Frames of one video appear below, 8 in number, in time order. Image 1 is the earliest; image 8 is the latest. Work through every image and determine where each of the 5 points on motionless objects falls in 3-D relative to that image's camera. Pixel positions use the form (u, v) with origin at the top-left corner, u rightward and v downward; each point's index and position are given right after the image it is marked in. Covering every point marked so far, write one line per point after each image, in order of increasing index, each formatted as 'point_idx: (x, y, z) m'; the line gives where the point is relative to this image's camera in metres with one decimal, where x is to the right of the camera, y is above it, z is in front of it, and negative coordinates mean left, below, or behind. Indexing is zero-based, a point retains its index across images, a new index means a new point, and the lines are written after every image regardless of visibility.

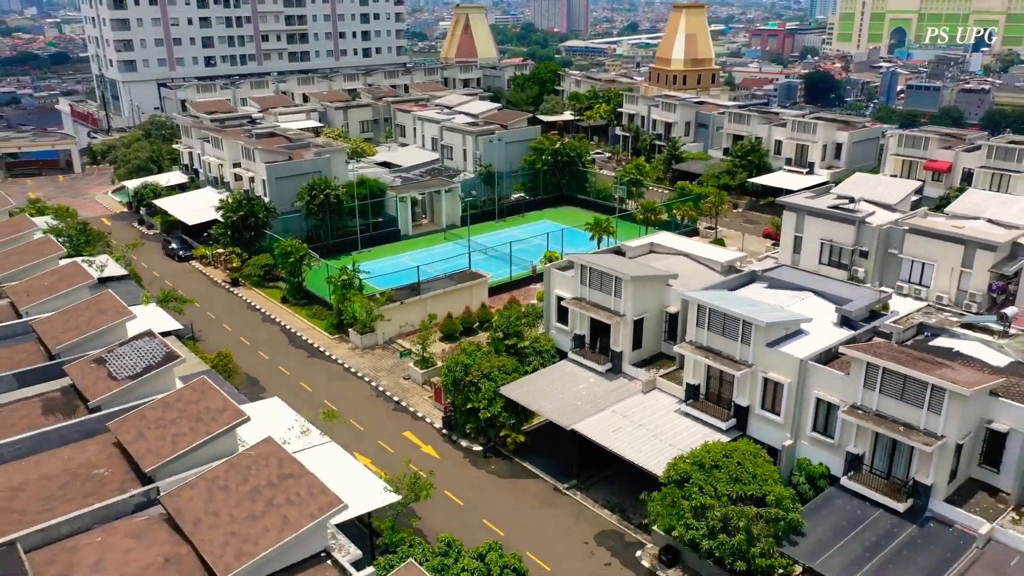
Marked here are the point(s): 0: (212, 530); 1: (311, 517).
0: (-6.7, -5.3, +16.3) m
1: (-4.7, -5.0, +16.3) m
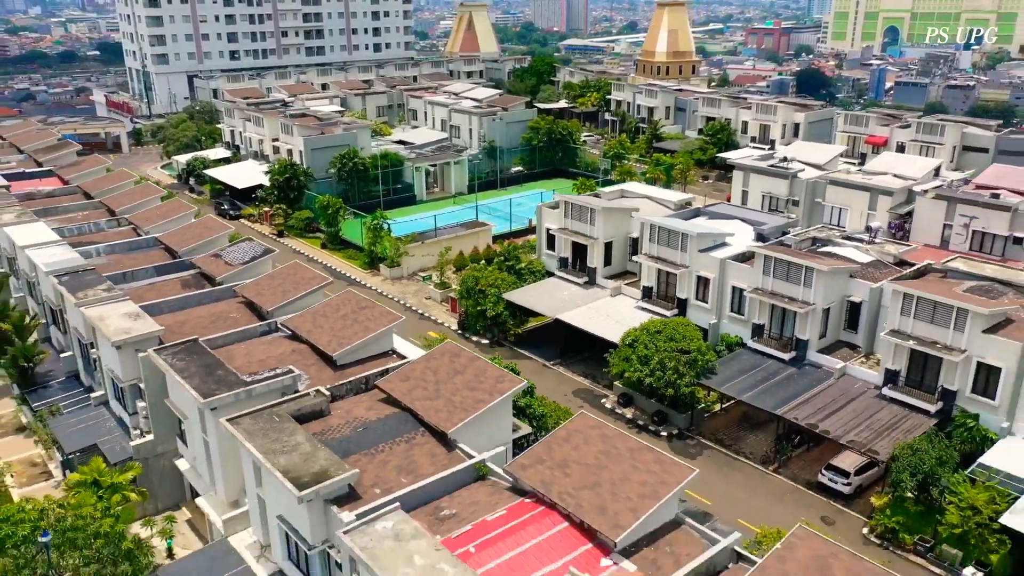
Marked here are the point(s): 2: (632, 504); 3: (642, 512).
0: (-6.7, -1.5, +25.5) m
1: (-4.7, -1.2, +25.5) m
2: (+2.8, -5.1, +17.2) m
3: (+3.0, -5.2, +17.0) m
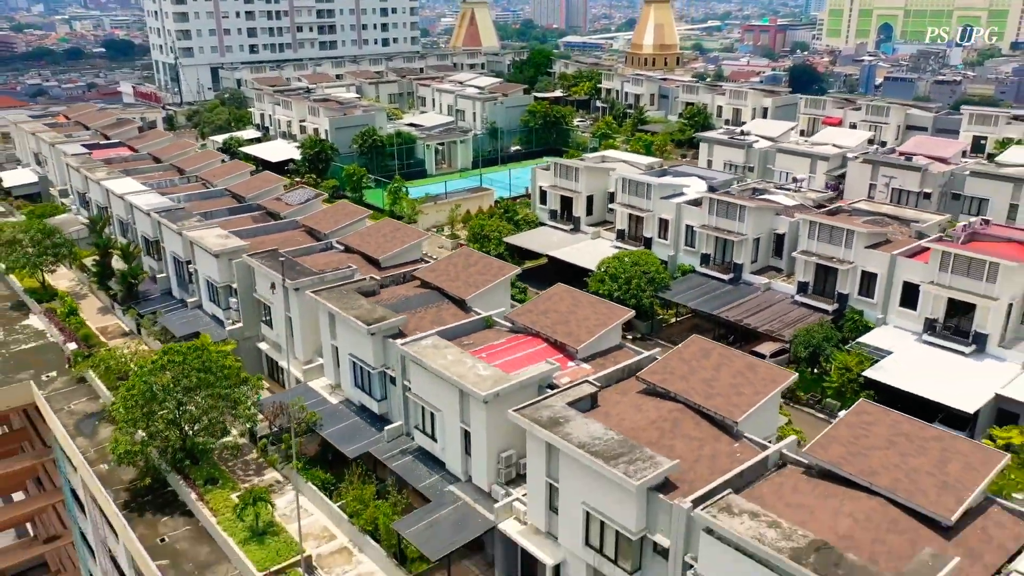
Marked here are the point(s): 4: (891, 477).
0: (-6.8, +2.1, +34.1) m
1: (-4.8, +2.4, +34.2) m
2: (+2.8, -1.5, +25.9) m
3: (+3.0, -1.6, +25.6) m
4: (+9.6, -4.7, +18.2) m
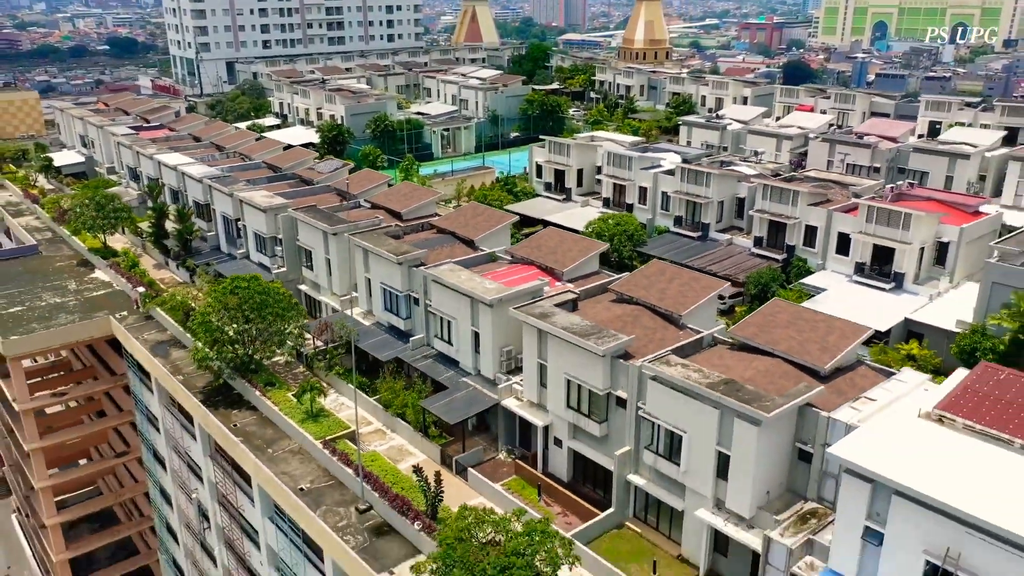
0: (-6.8, +4.9, +40.8) m
1: (-4.8, +5.2, +40.9) m
2: (+2.7, +1.3, +32.6) m
3: (+3.0, +1.2, +32.3) m
4: (+9.6, -1.9, +24.9) m
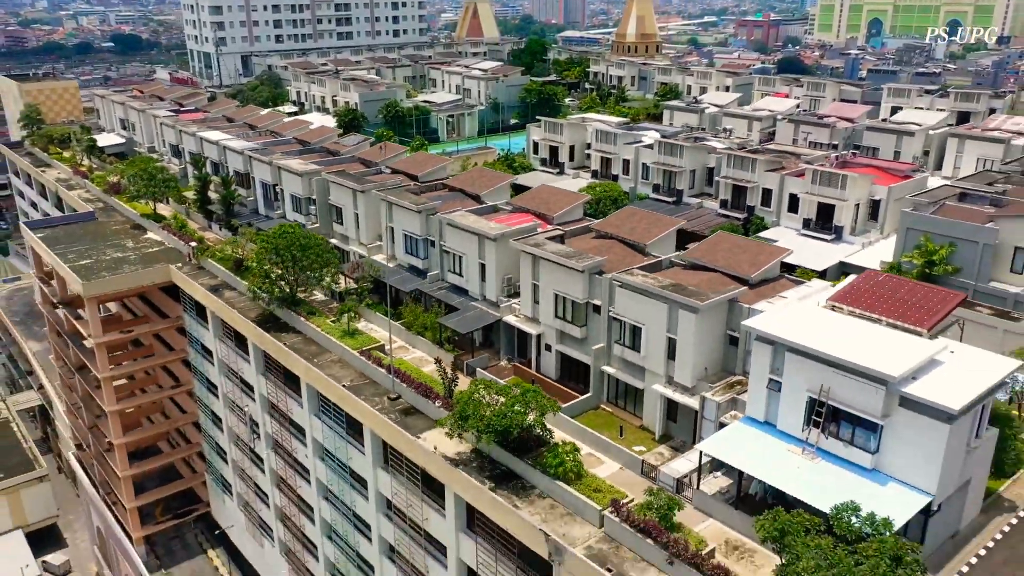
0: (-6.8, +8.1, +47.9) m
1: (-4.8, +8.4, +48.0) m
2: (+2.7, +4.5, +39.7) m
3: (+2.9, +4.4, +39.5) m
4: (+9.6, +1.2, +32.1) m
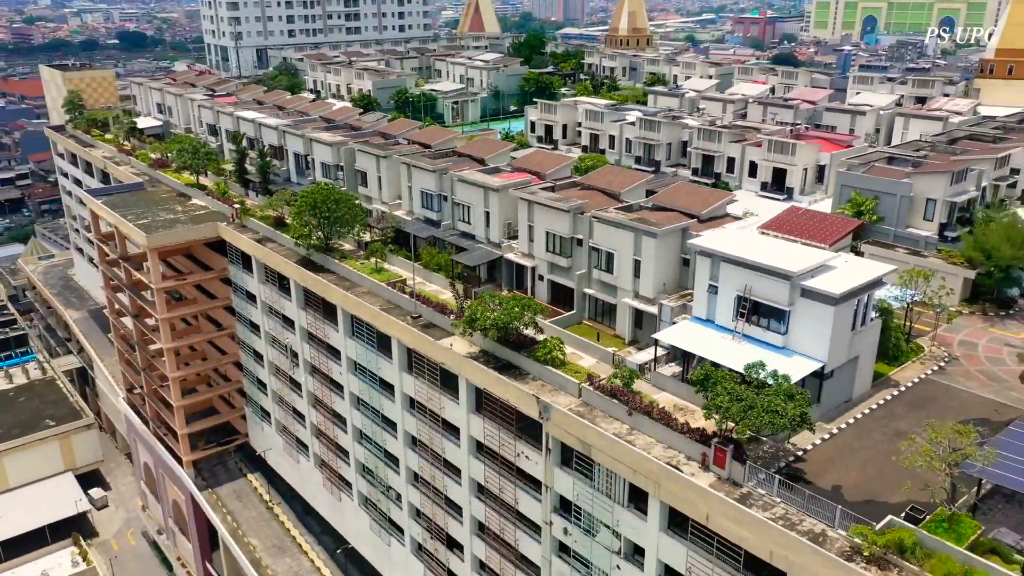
0: (-6.9, +11.6, +55.9) m
1: (-4.8, +12.0, +56.0) m
2: (+2.7, +8.0, +47.7) m
3: (+2.9, +7.9, +47.4) m
4: (+9.5, +4.8, +40.0) m
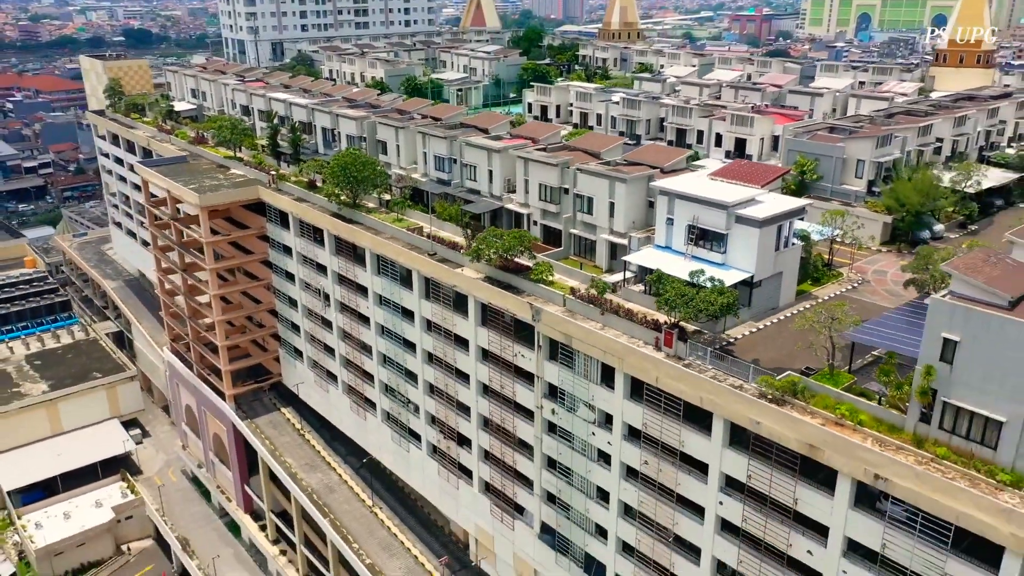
0: (-6.9, +15.8, +64.9) m
1: (-4.9, +16.1, +65.0) m
2: (+2.6, +12.2, +56.7) m
3: (+2.8, +12.0, +56.5) m
4: (+9.5, +8.9, +49.1) m
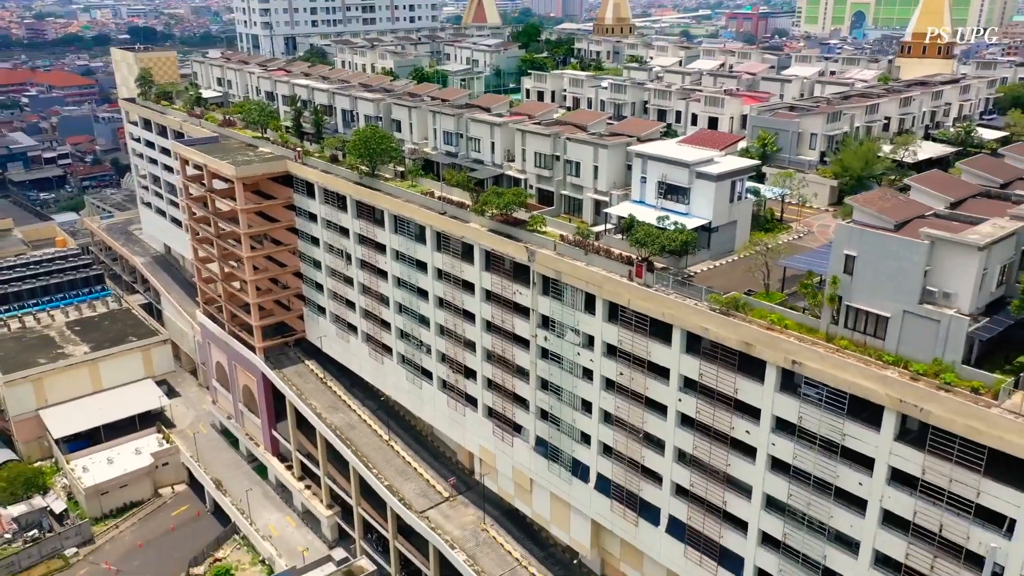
0: (-7.0, +19.6, +73.3) m
1: (-5.0, +19.9, +73.4) m
2: (+2.6, +16.0, +65.1) m
3: (+2.8, +15.9, +64.8) m
4: (+9.4, +12.7, +57.5) m
